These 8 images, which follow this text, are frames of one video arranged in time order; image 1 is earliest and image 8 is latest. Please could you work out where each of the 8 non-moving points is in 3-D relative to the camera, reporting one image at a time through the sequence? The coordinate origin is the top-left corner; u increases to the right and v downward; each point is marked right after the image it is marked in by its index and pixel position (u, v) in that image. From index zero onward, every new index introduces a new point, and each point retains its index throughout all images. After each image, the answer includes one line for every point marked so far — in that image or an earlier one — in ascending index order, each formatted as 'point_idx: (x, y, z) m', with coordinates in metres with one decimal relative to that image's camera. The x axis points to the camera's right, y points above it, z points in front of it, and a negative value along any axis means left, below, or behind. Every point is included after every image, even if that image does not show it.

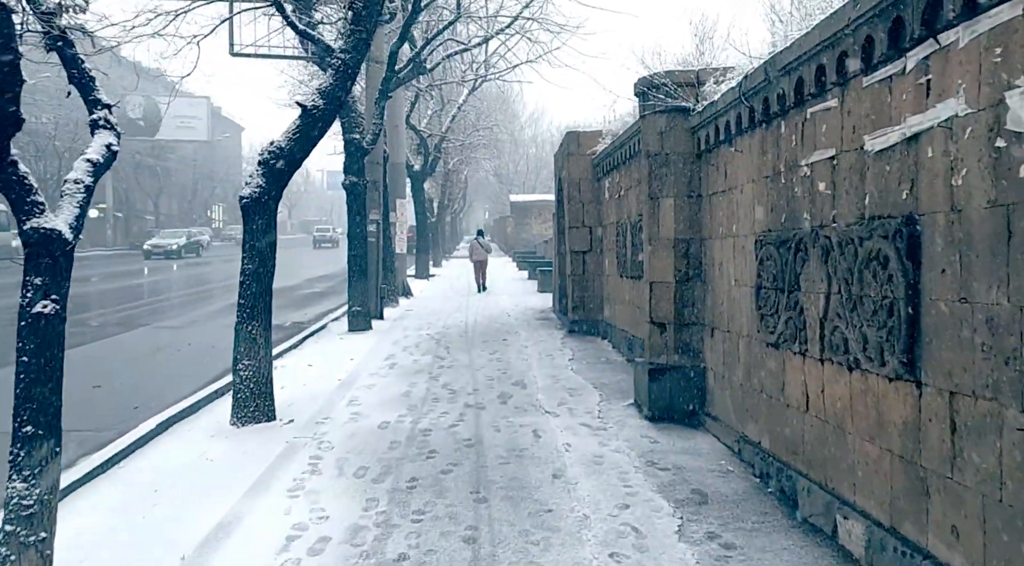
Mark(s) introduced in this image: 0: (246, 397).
0: (-2.3, -1.0, +7.5) m
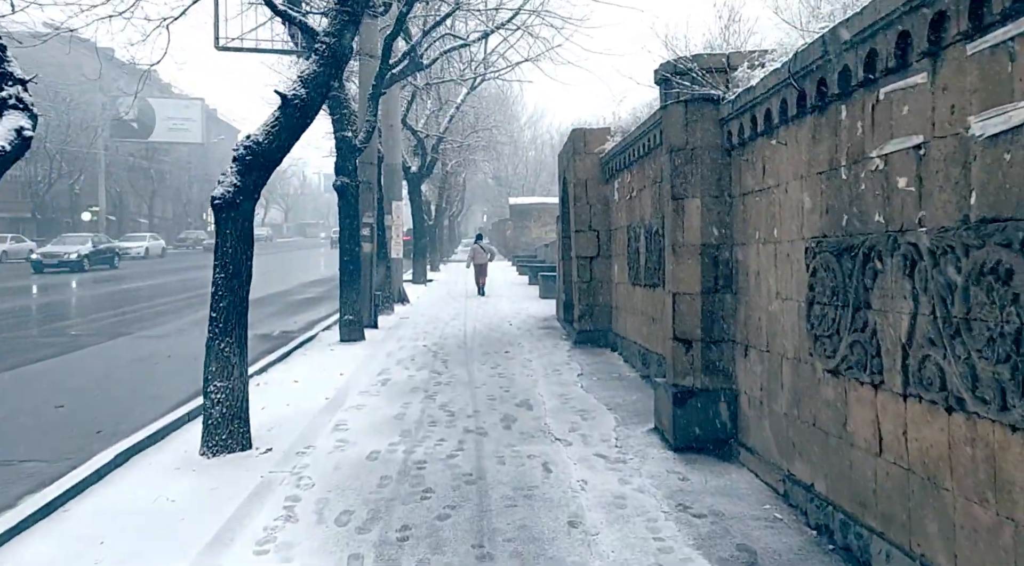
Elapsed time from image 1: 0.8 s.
0: (-2.3, -1.1, +6.6) m
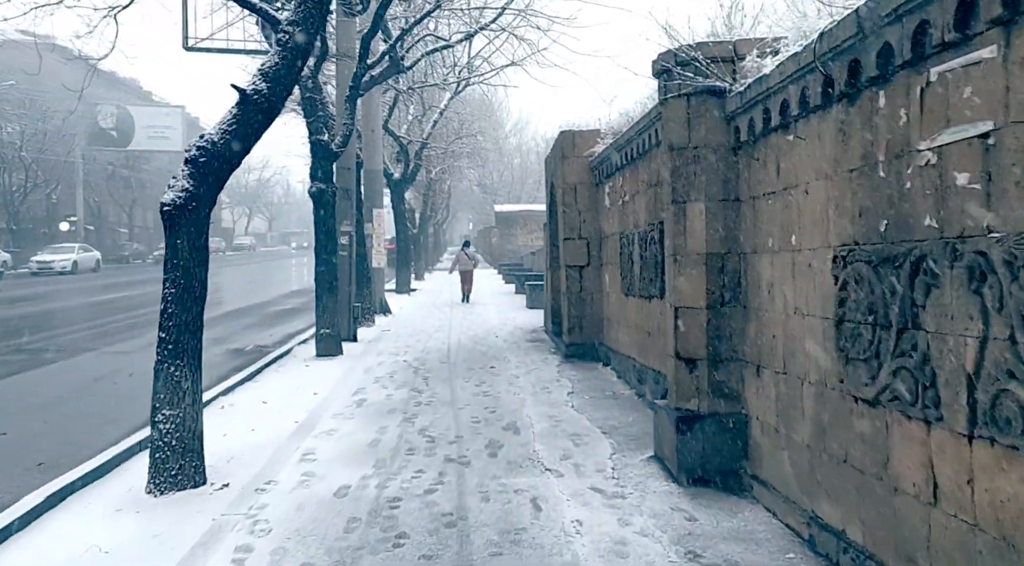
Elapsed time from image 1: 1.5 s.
0: (-2.4, -1.2, +5.9) m
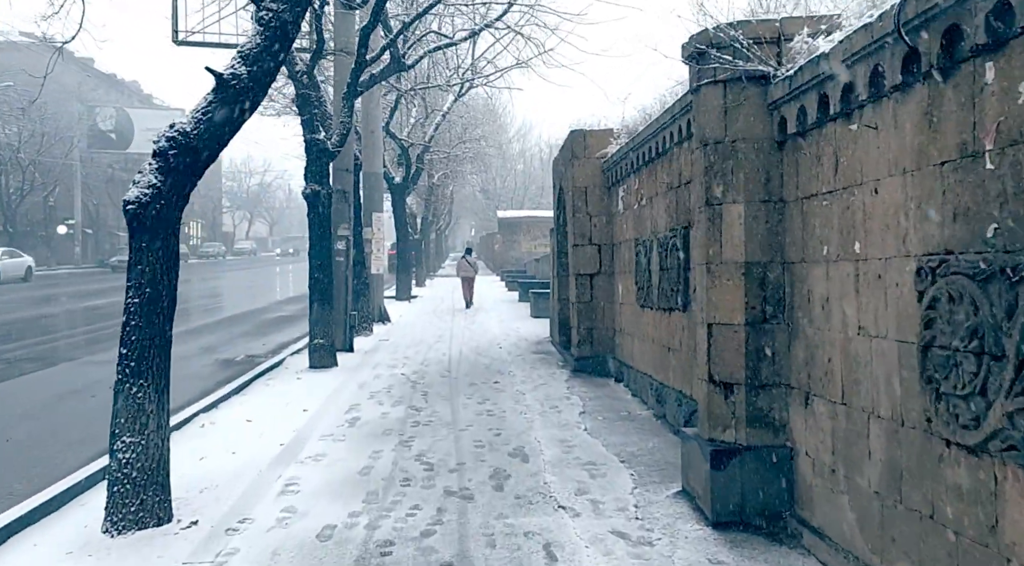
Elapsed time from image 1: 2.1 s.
0: (-2.3, -1.2, +5.2) m
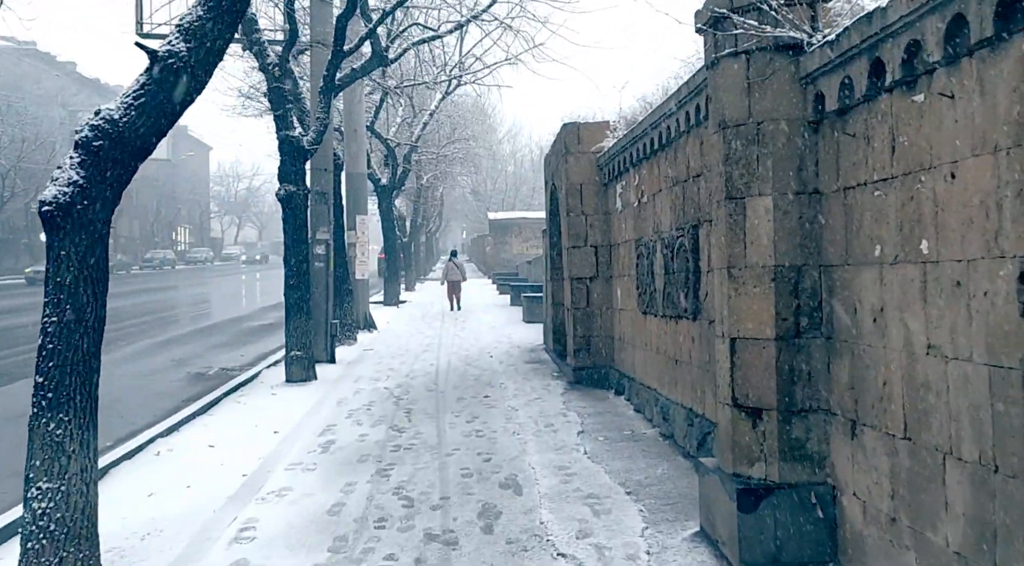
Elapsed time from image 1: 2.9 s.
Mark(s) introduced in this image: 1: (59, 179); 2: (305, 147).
0: (-2.4, -1.3, +4.3) m
1: (-2.4, +0.5, +4.6) m
2: (-2.8, +1.8, +11.7) m
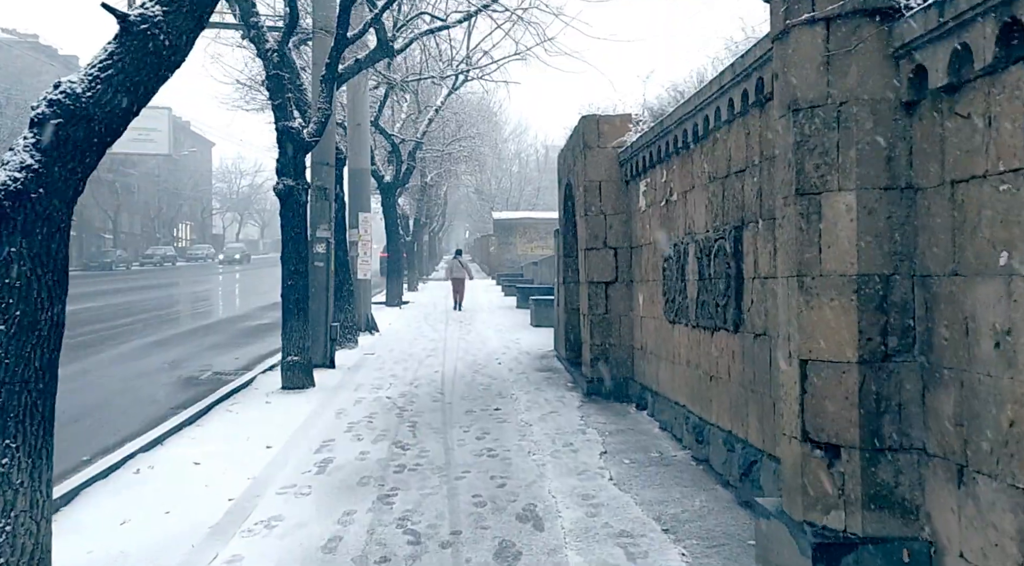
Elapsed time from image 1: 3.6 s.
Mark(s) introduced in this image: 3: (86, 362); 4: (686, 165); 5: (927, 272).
0: (-2.2, -1.3, +3.6) m
1: (-2.2, +0.5, +3.9) m
2: (-2.6, +1.8, +11.0) m
3: (-7.0, -1.3, +14.2) m
4: (+1.4, +1.0, +7.1) m
5: (+1.7, 0.0, +3.5) m
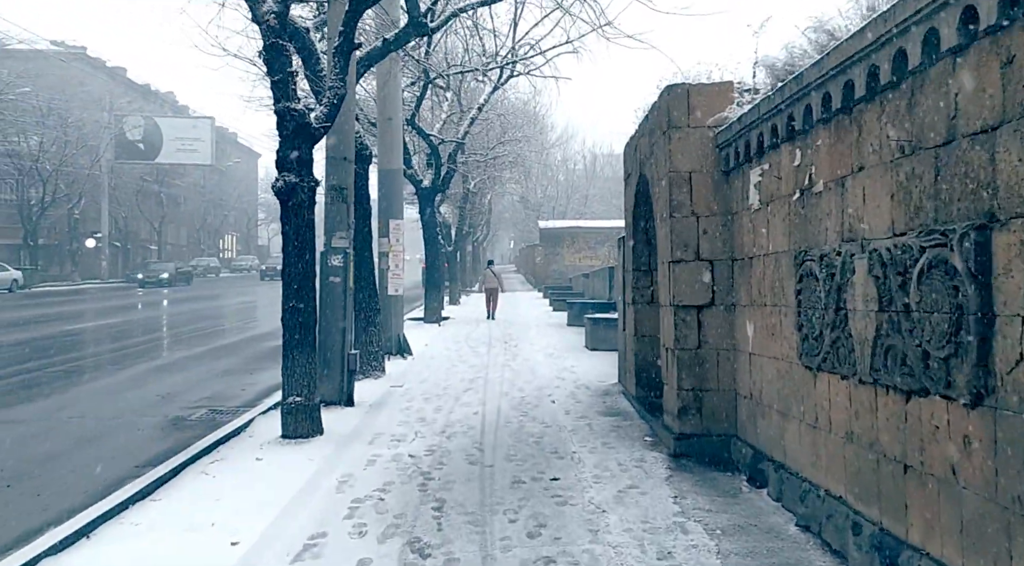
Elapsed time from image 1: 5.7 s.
0: (-2.0, -1.5, +1.4) m
1: (-2.0, +0.4, +1.6) m
2: (-2.0, +1.6, +8.8) m
3: (-6.2, -1.5, +12.2) m
4: (+1.8, +0.8, +4.7) m
5: (+1.9, -0.1, +1.0) m
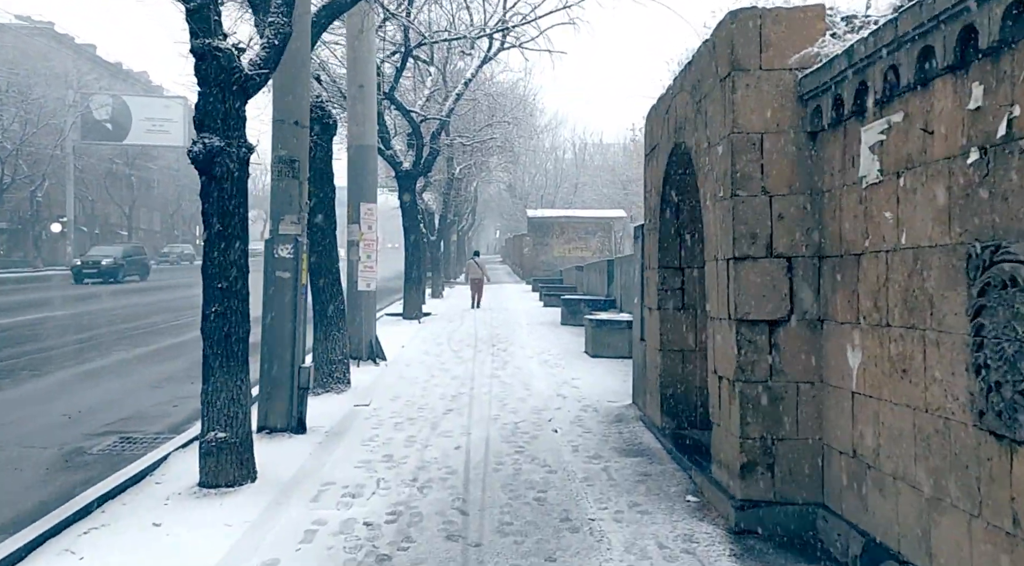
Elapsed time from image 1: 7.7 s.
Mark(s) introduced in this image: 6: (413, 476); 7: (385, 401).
0: (-2.0, -1.5, -0.7) m
1: (-1.9, +0.3, -0.5) m
2: (-2.1, +1.6, +6.6) m
3: (-6.3, -1.4, +9.9) m
4: (+1.9, +0.7, +2.6) m
5: (+2.0, -0.2, -1.0) m
6: (-0.8, -1.5, +6.7) m
7: (-1.5, -1.3, +9.9) m
